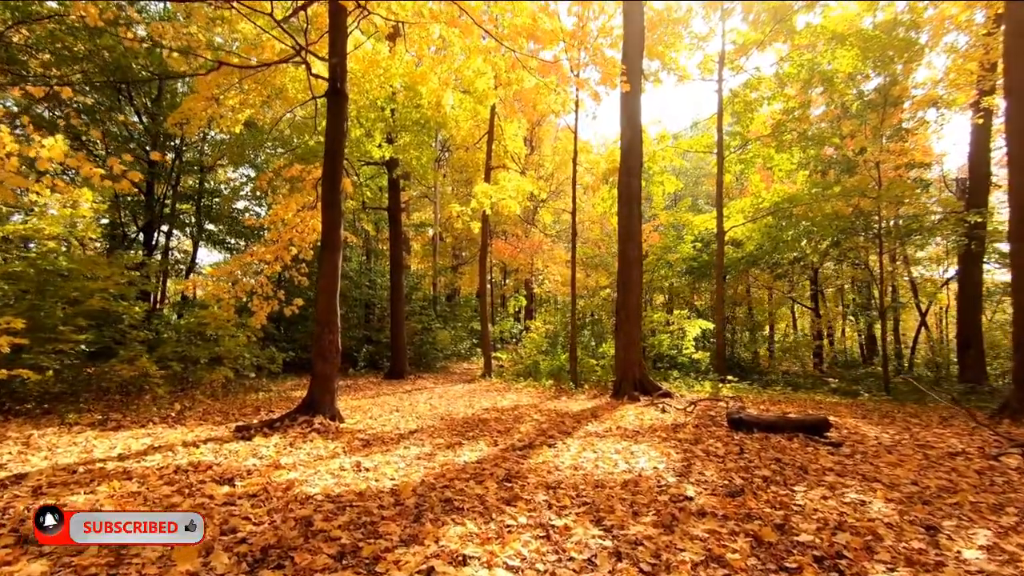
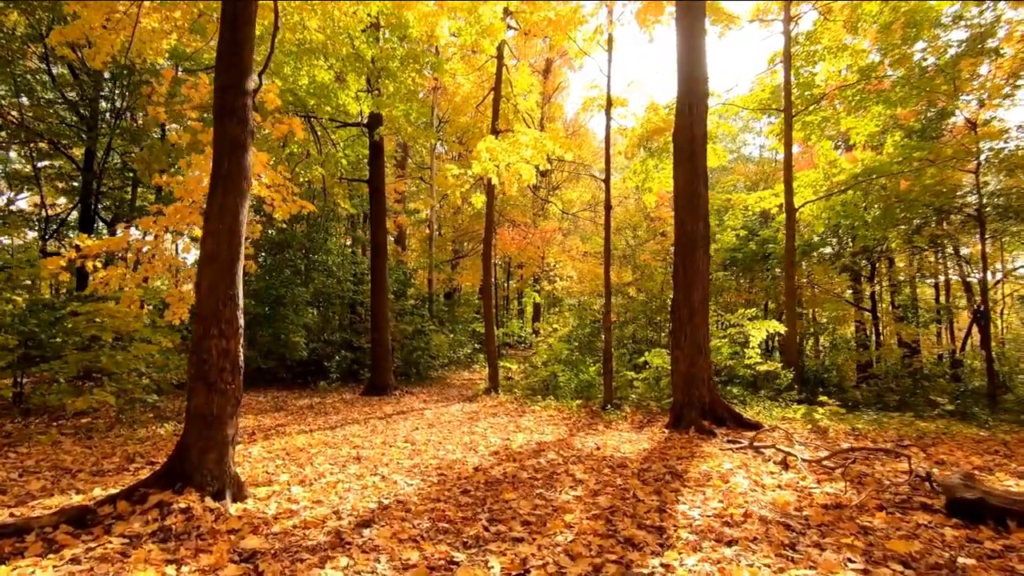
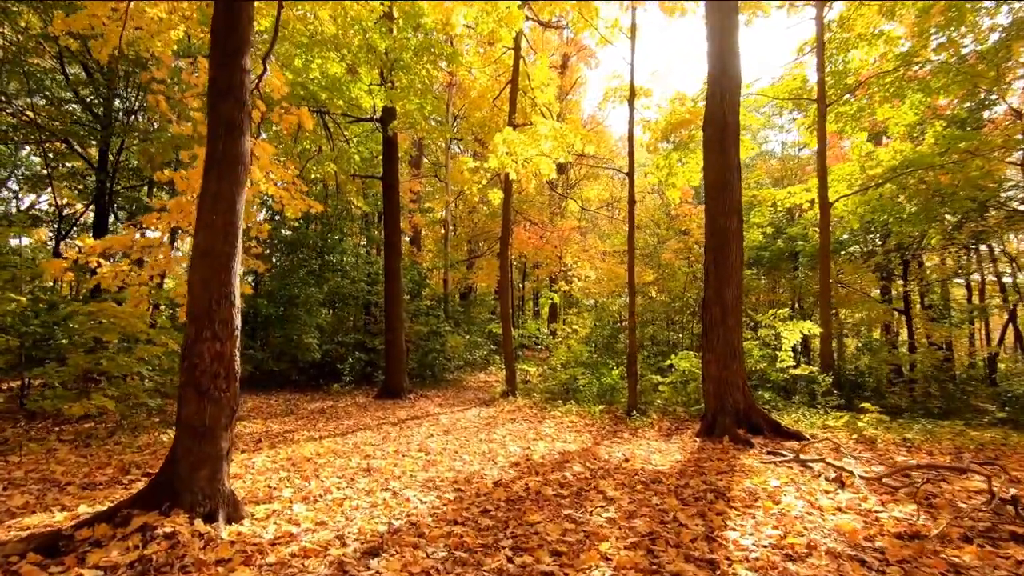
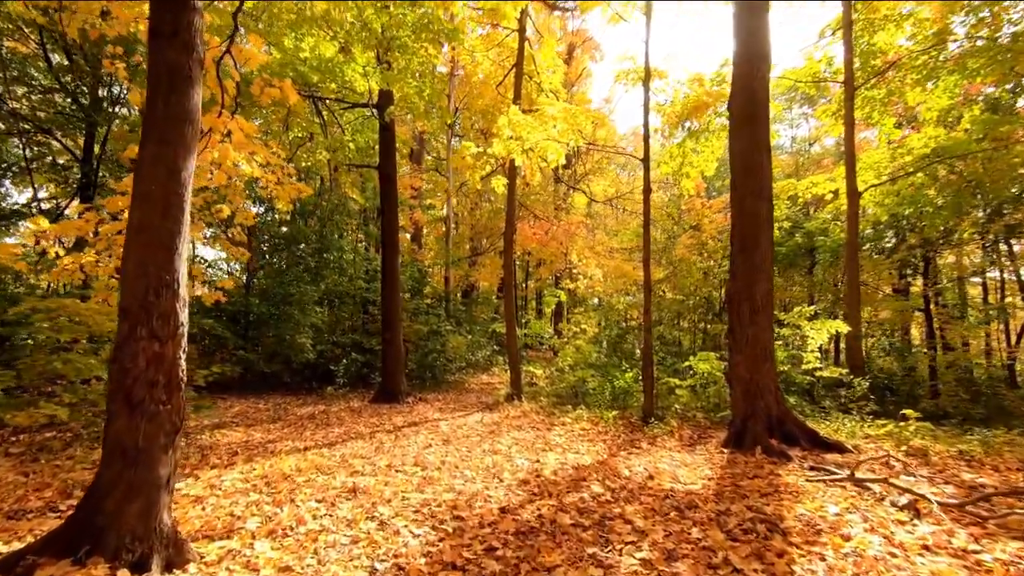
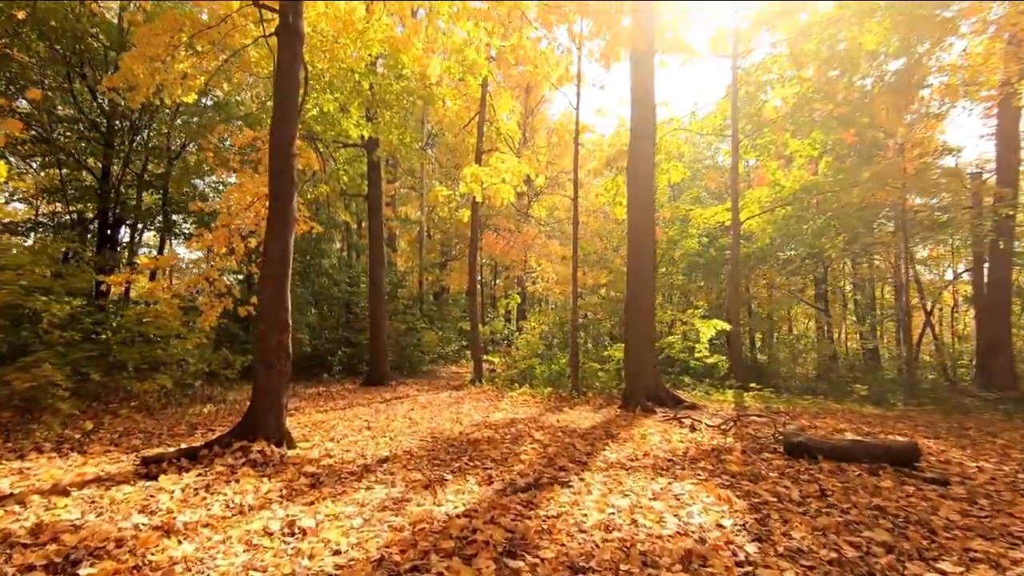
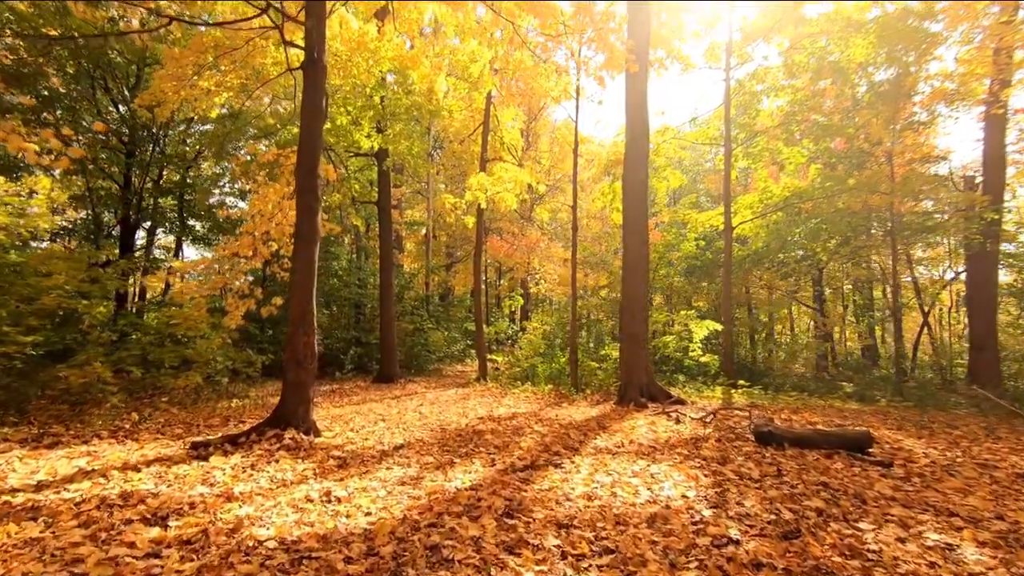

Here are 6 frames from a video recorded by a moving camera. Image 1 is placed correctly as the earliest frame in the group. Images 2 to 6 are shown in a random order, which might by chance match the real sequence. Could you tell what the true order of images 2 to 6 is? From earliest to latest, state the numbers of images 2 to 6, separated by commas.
6, 5, 2, 3, 4
